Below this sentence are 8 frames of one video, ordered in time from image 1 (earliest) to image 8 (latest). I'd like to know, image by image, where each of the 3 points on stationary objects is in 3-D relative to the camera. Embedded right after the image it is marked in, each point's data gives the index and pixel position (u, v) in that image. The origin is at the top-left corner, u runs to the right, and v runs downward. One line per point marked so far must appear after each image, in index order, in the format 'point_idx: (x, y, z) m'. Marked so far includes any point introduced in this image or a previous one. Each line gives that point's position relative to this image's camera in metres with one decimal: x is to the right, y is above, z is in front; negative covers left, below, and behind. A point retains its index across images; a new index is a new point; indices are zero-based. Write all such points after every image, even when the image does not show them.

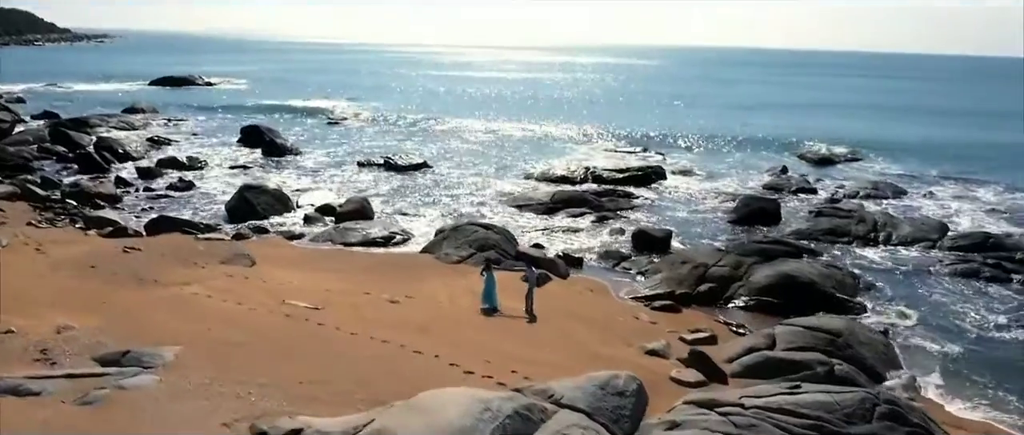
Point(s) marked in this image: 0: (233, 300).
0: (-5.1, -1.5, +14.4) m
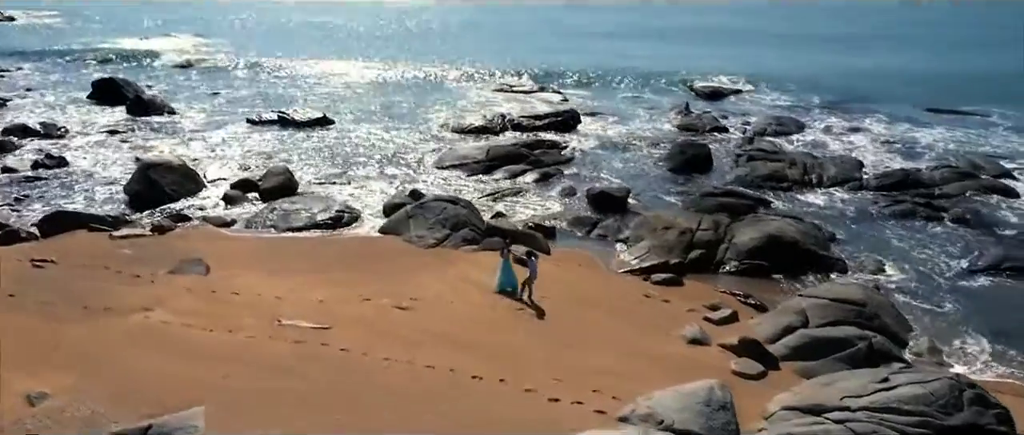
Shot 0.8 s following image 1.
0: (-4.5, -1.7, +12.3) m
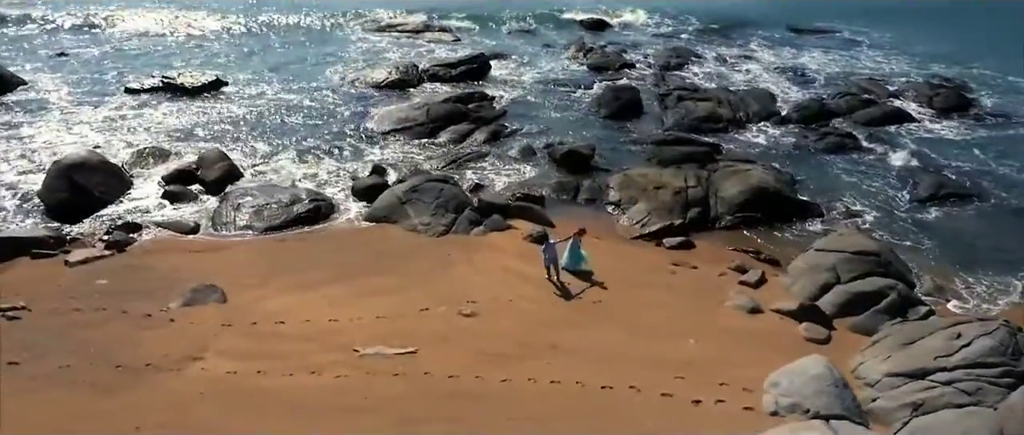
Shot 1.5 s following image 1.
0: (-3.0, -2.1, +11.2) m
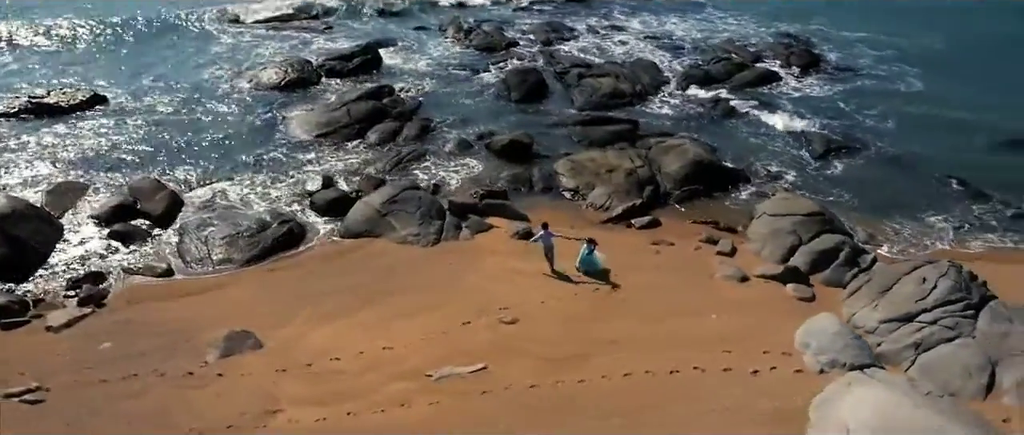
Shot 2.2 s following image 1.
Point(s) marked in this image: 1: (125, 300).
0: (-1.9, -2.7, +11.3) m
1: (-7.0, -1.5, +14.4) m
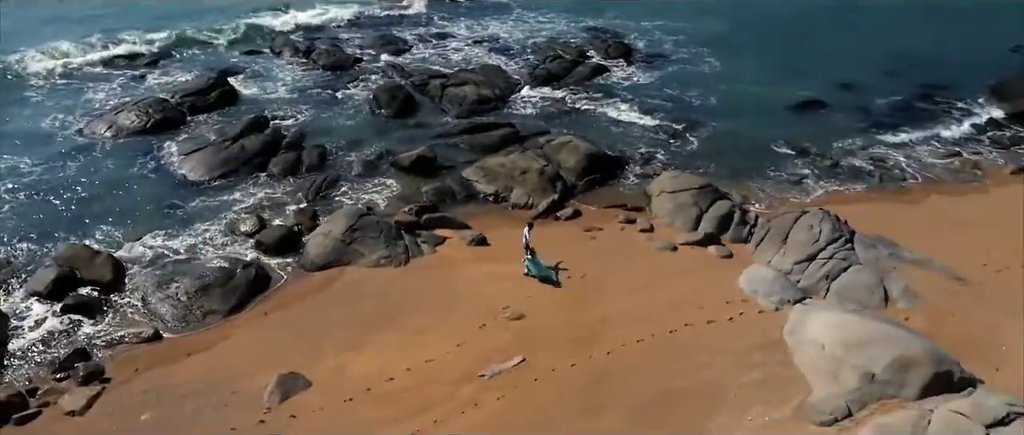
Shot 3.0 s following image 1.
0: (-0.9, -3.1, +12.7) m
1: (-6.9, -2.7, +14.2) m
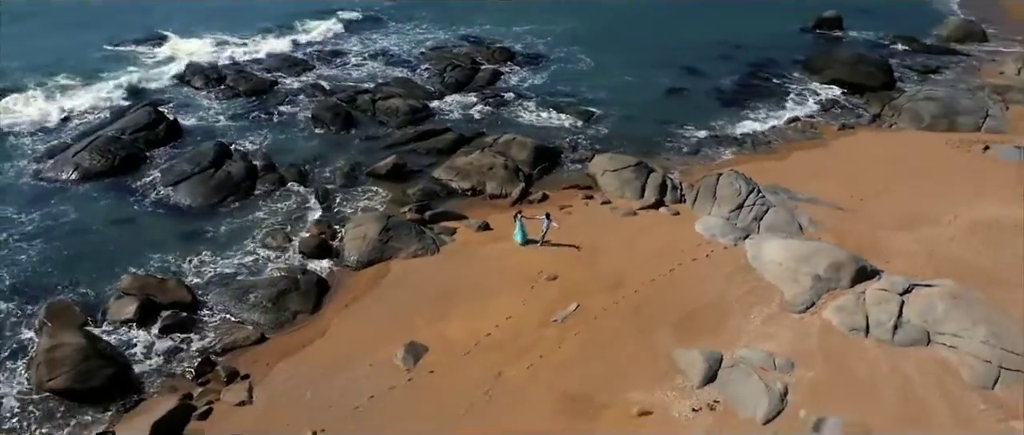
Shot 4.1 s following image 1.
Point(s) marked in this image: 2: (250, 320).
0: (+0.8, -2.7, +16.8) m
1: (-5.3, -3.2, +16.7) m
2: (-6.1, -2.4, +18.2) m
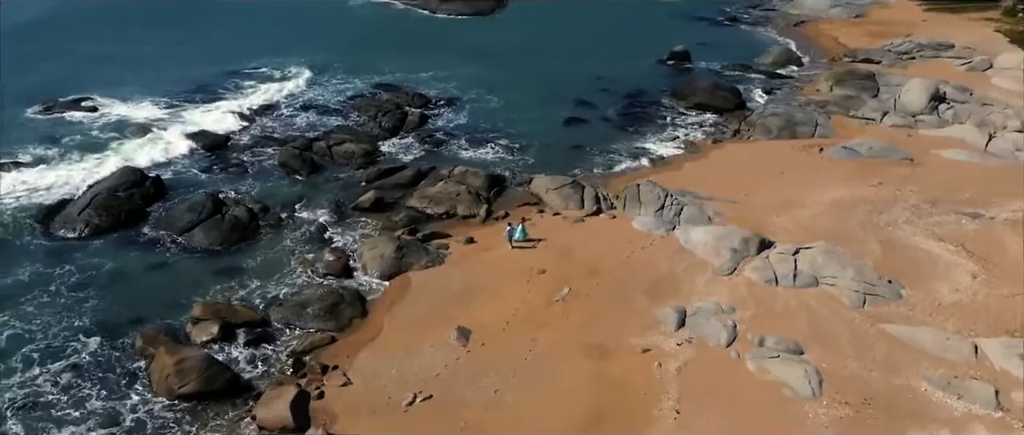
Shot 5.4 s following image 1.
0: (+1.4, -2.8, +22.4) m
1: (-4.6, -3.8, +21.1) m
2: (-5.6, -3.2, +22.5) m
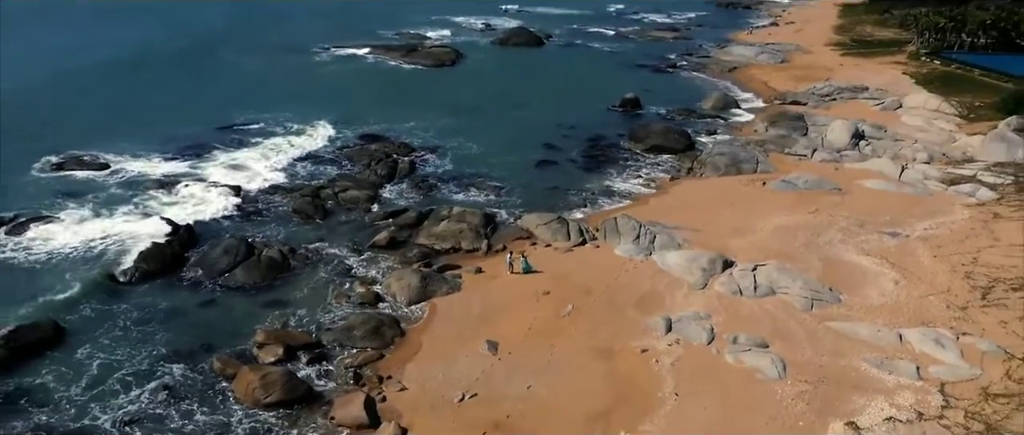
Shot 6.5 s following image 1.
0: (+2.0, -3.8, +27.1) m
1: (-3.8, -4.9, +25.3) m
2: (-5.0, -4.4, +26.6) m
